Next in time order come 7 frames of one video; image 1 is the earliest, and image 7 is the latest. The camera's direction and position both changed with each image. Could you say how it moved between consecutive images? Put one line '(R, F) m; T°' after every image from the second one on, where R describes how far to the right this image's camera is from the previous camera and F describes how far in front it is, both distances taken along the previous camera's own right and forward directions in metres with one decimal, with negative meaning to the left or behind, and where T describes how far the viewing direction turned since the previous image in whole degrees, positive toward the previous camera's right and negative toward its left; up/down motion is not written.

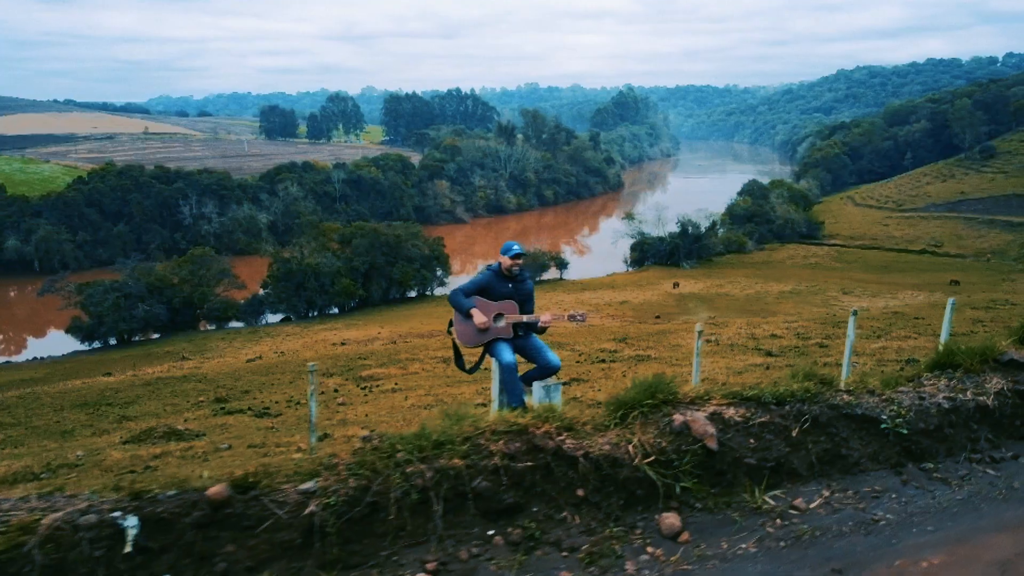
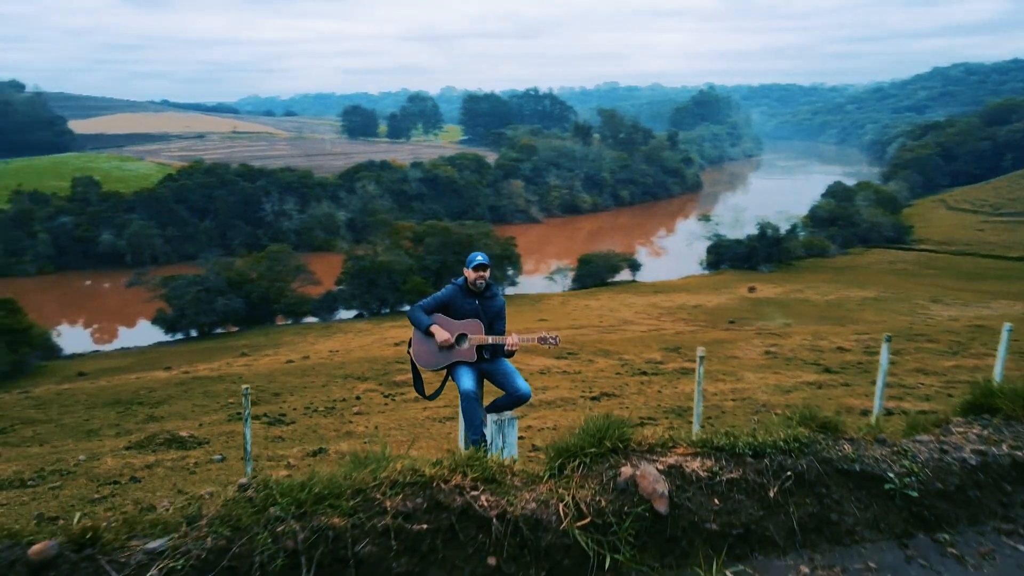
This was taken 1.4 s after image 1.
(+0.7, +0.6) m; -5°
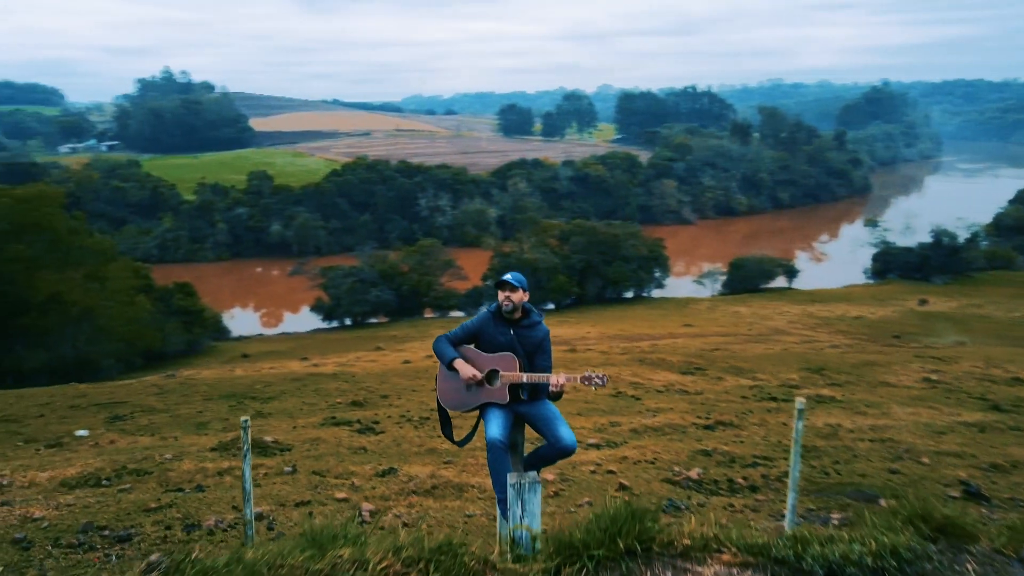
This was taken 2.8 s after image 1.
(+0.5, +0.9) m; -10°
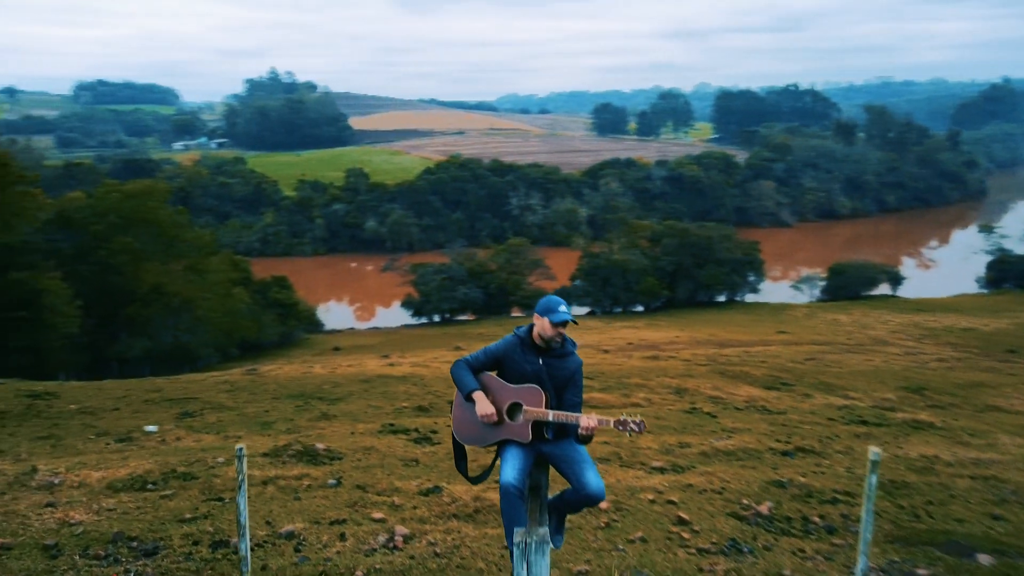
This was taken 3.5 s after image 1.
(+0.3, +0.5) m; -6°
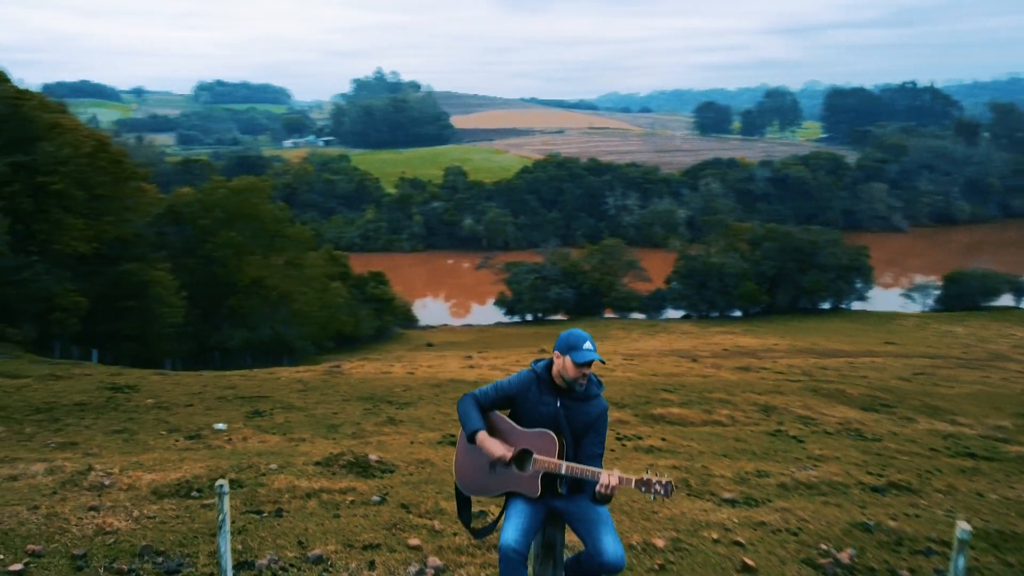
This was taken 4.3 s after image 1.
(+0.3, +0.5) m; -7°
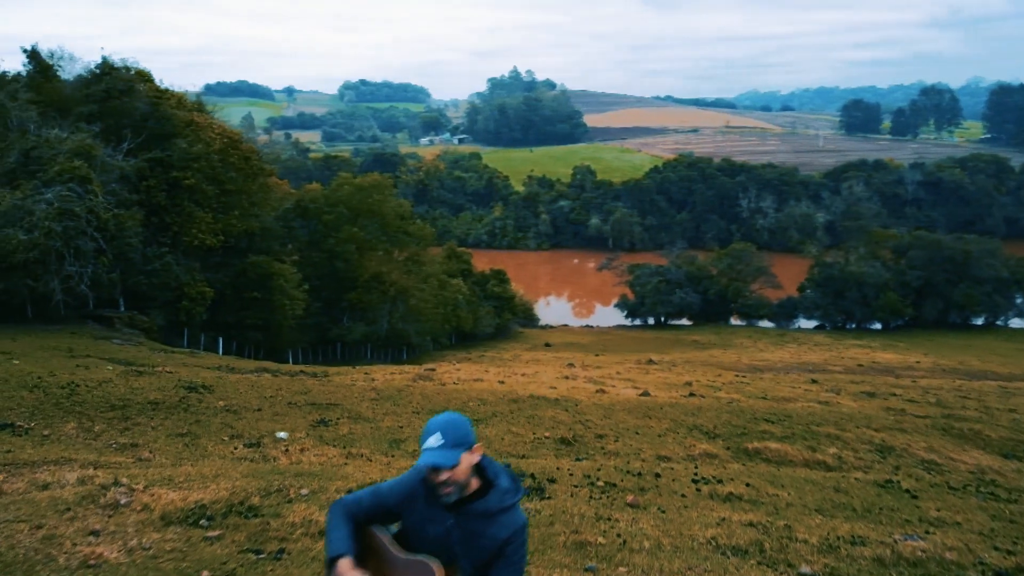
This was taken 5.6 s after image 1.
(+0.7, +1.0) m; -9°
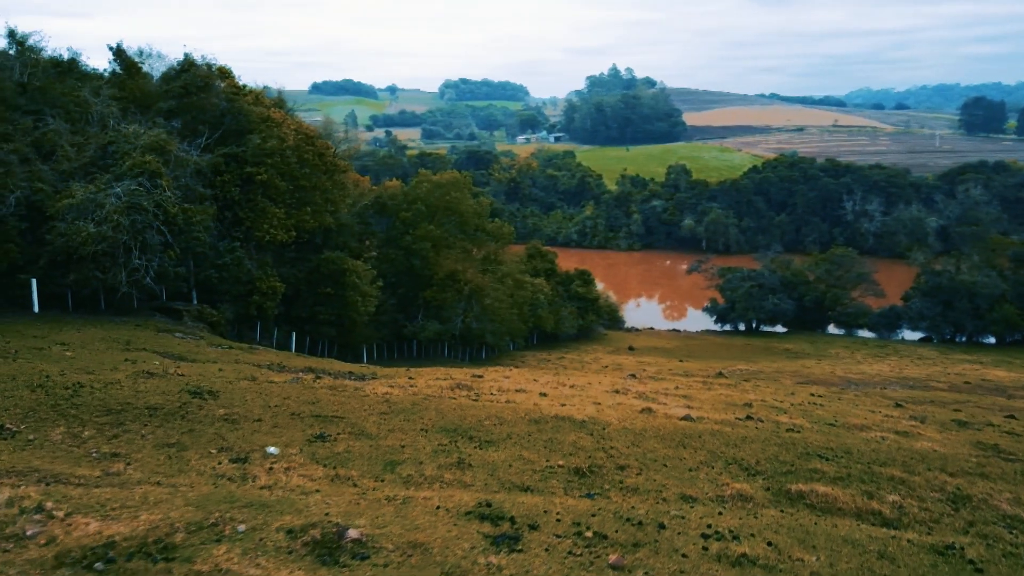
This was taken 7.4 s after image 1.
(+1.1, +1.3) m; -7°
